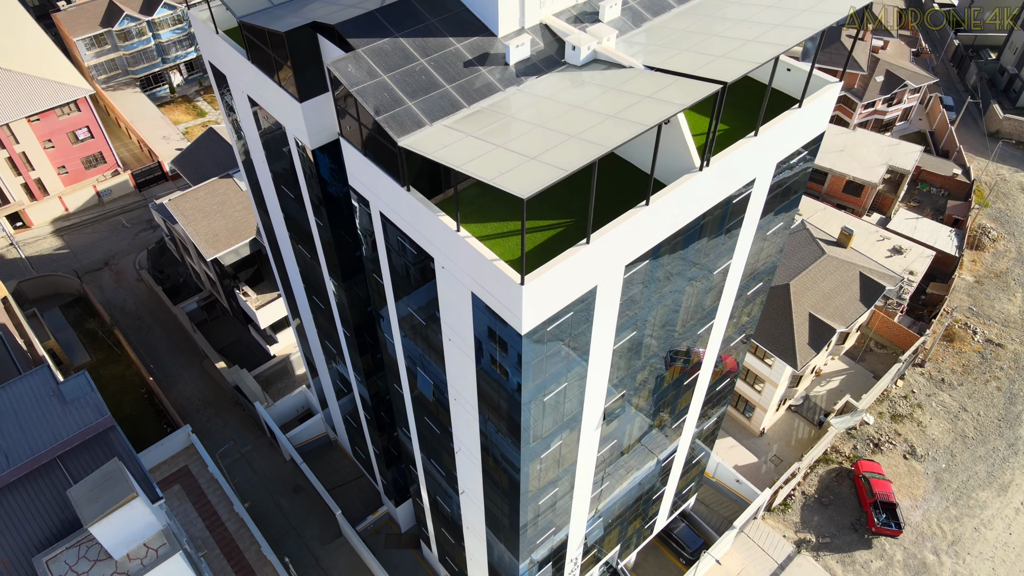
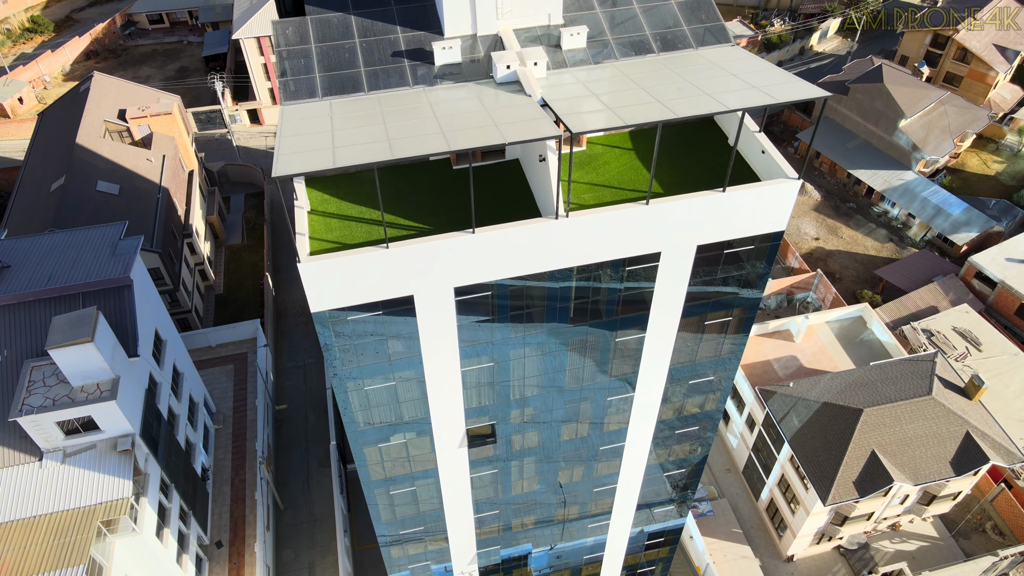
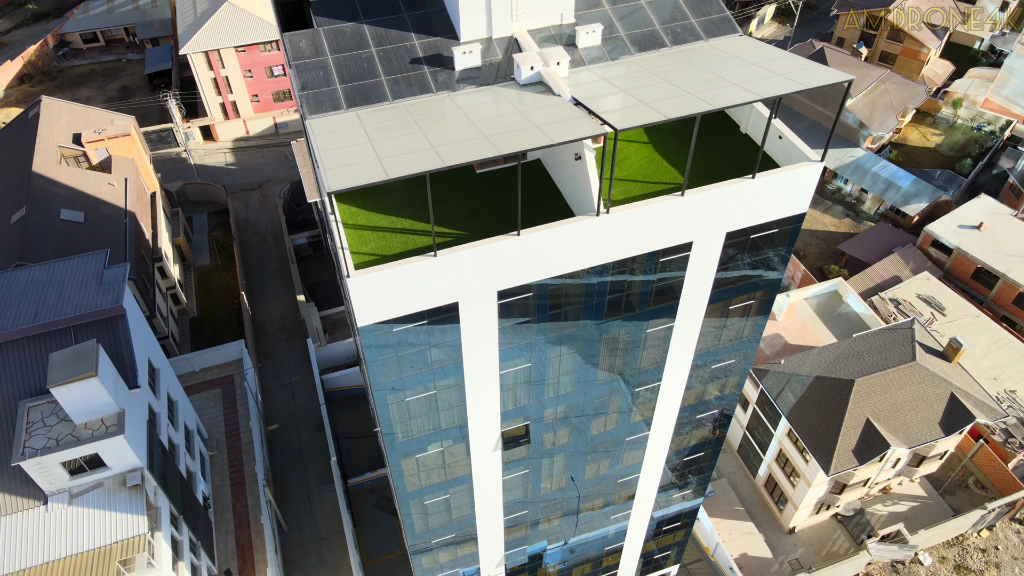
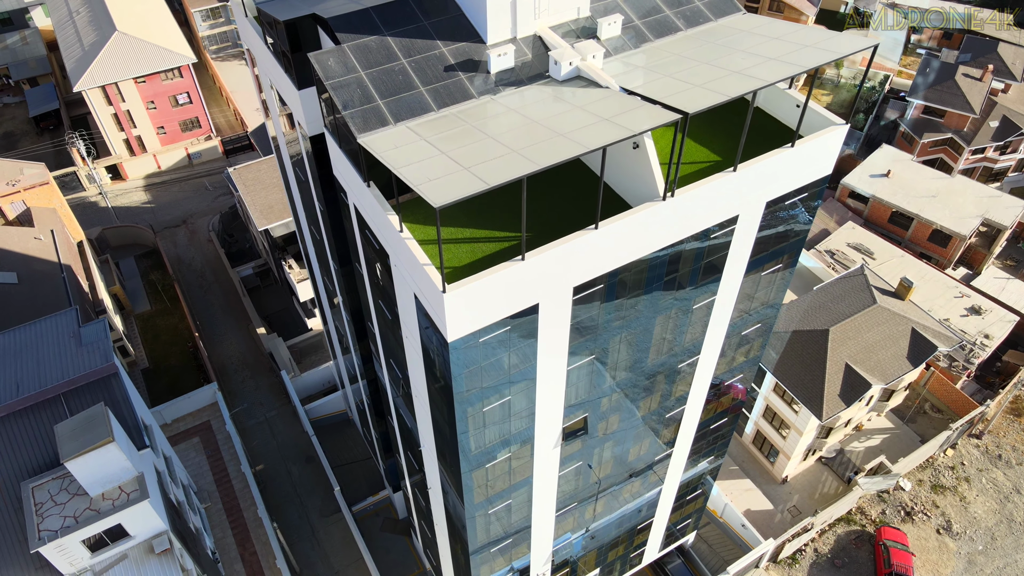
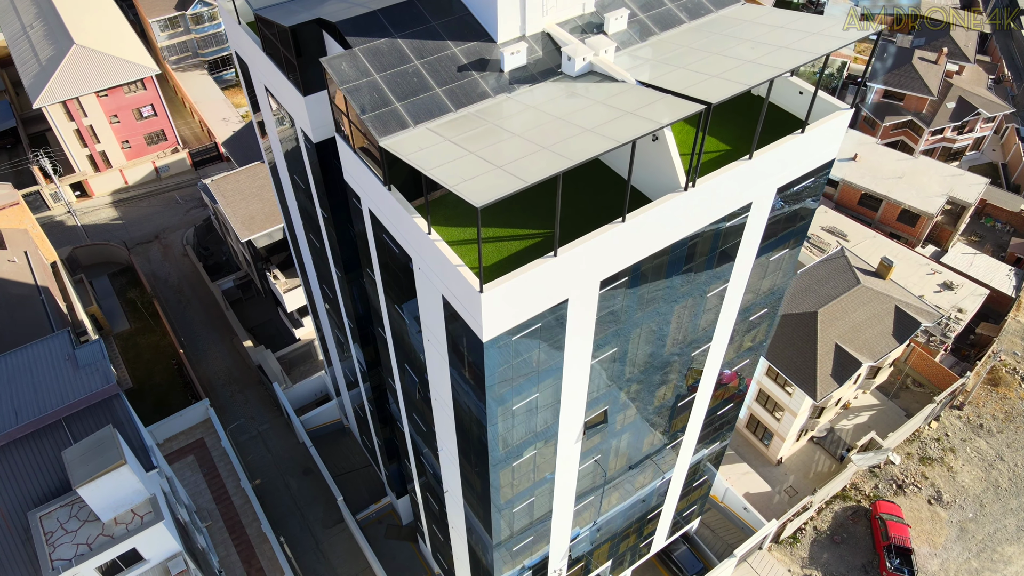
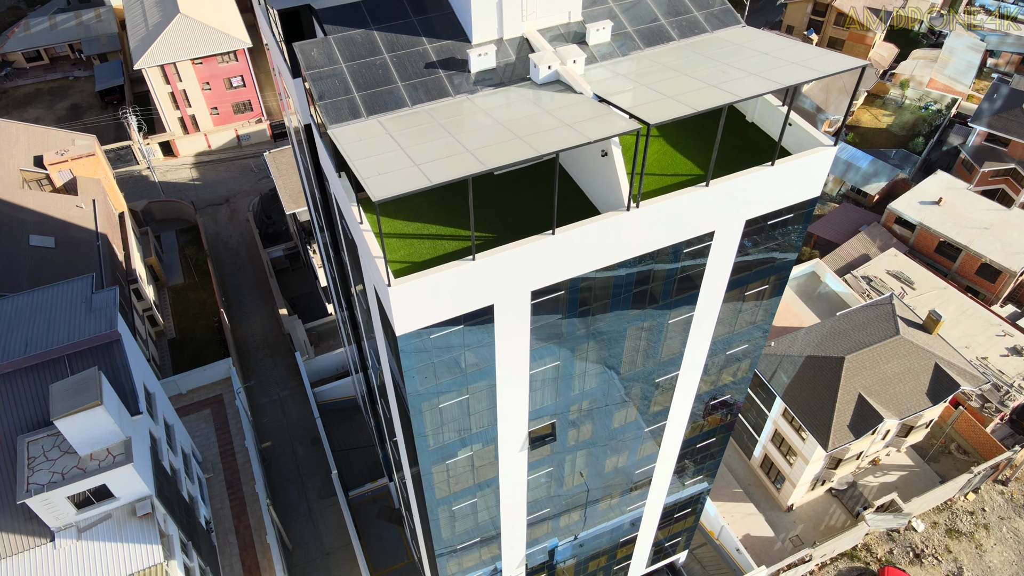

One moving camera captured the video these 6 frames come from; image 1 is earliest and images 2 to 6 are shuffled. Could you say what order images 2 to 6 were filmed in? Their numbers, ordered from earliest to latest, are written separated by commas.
5, 4, 6, 3, 2
